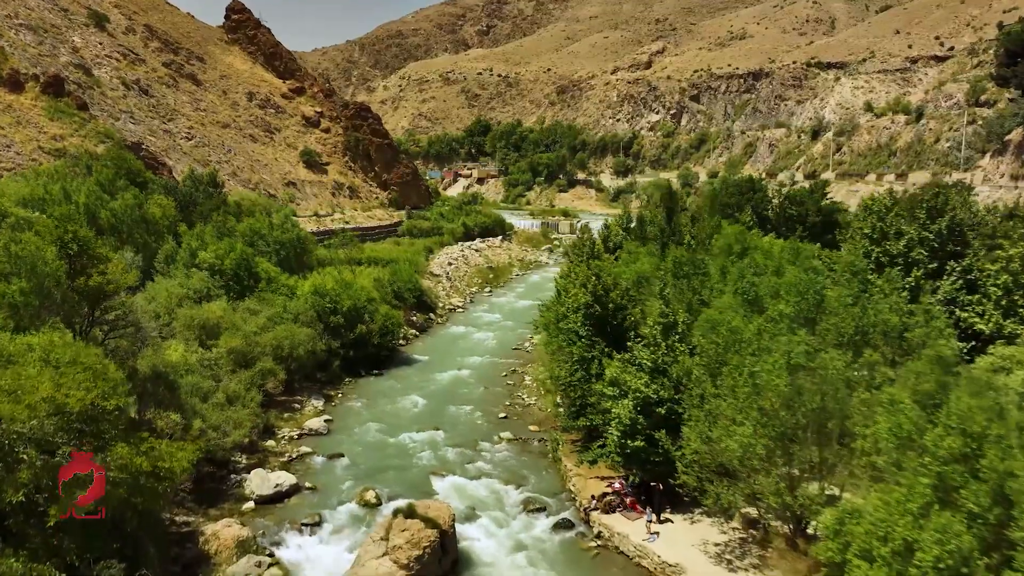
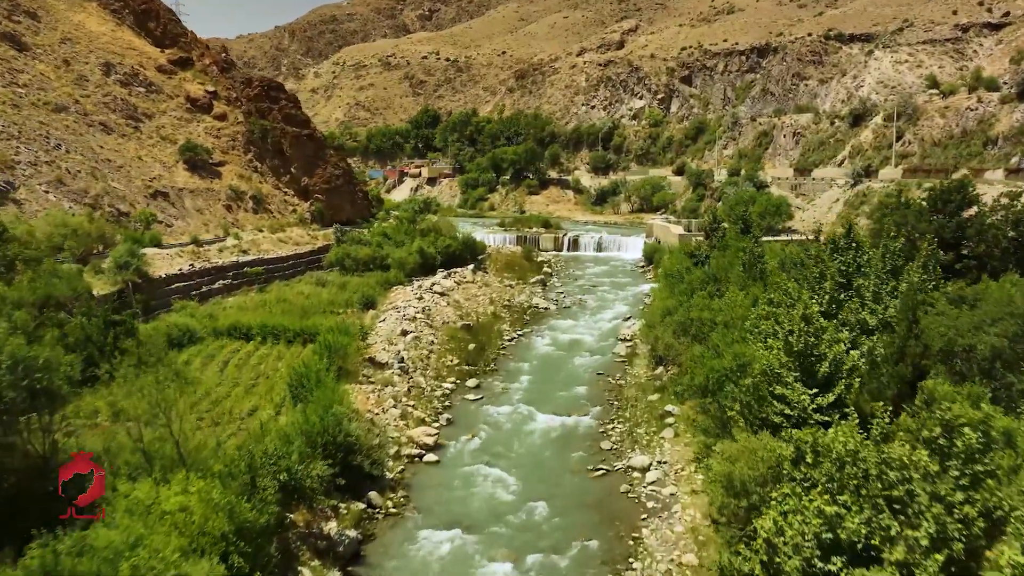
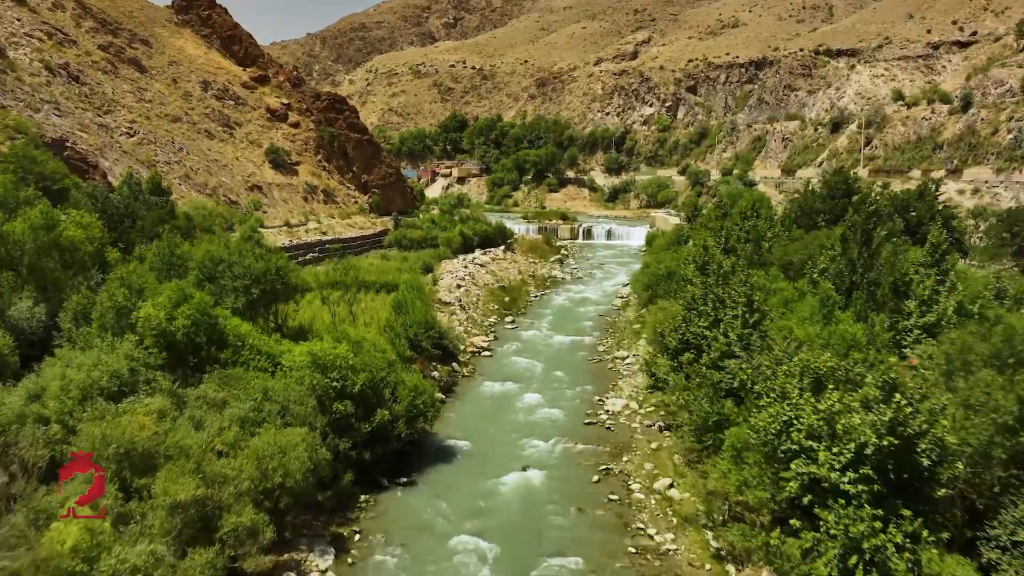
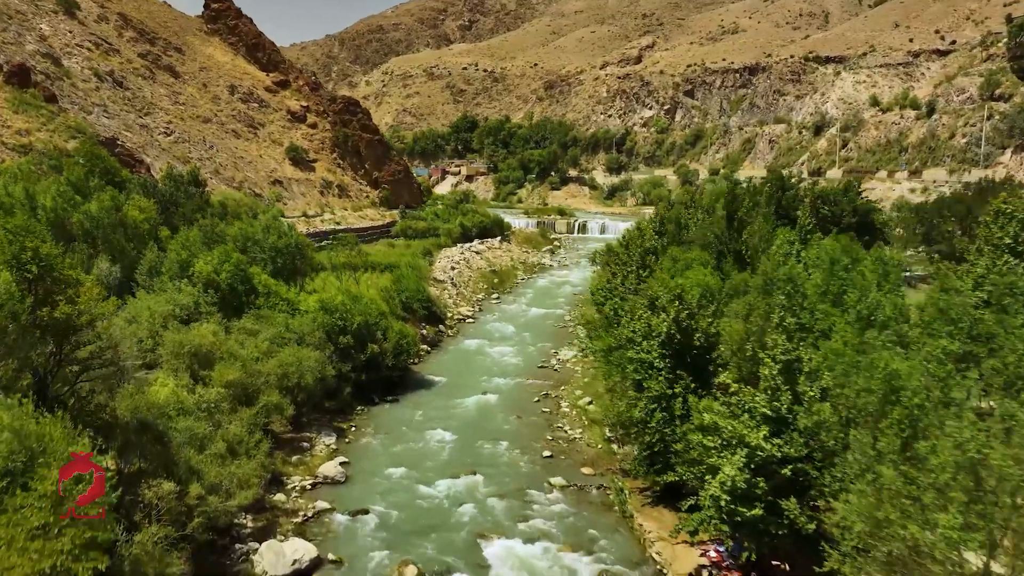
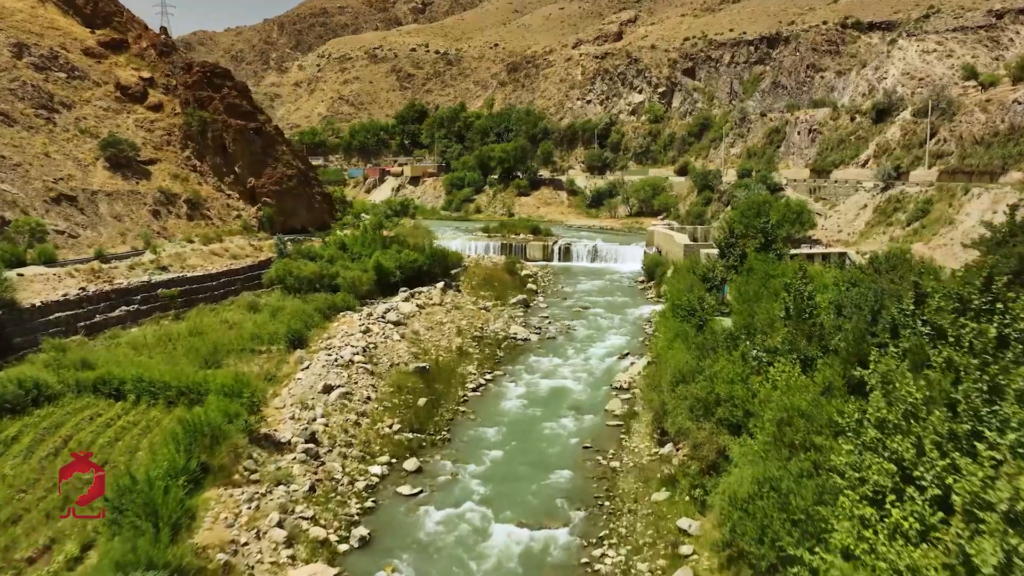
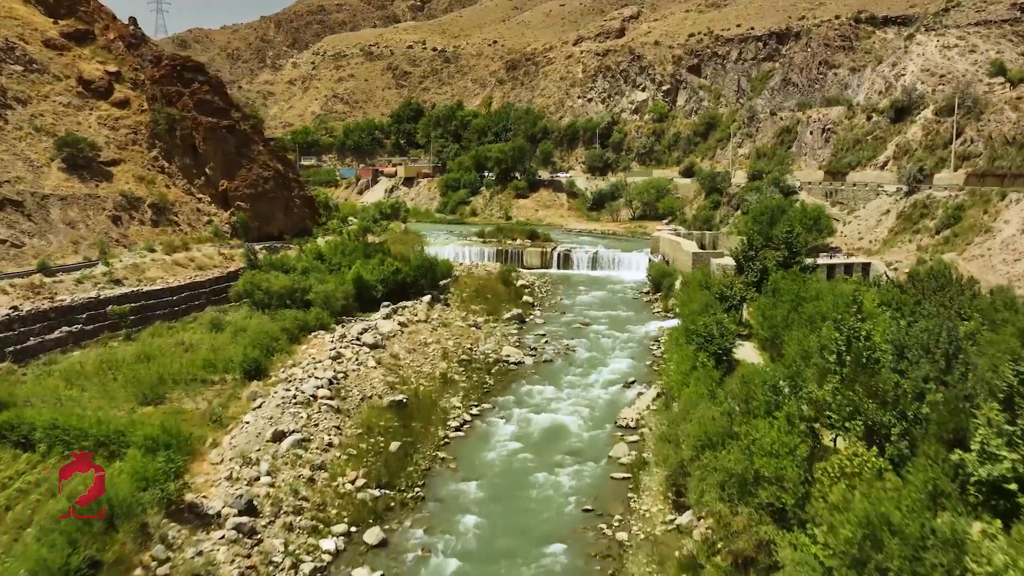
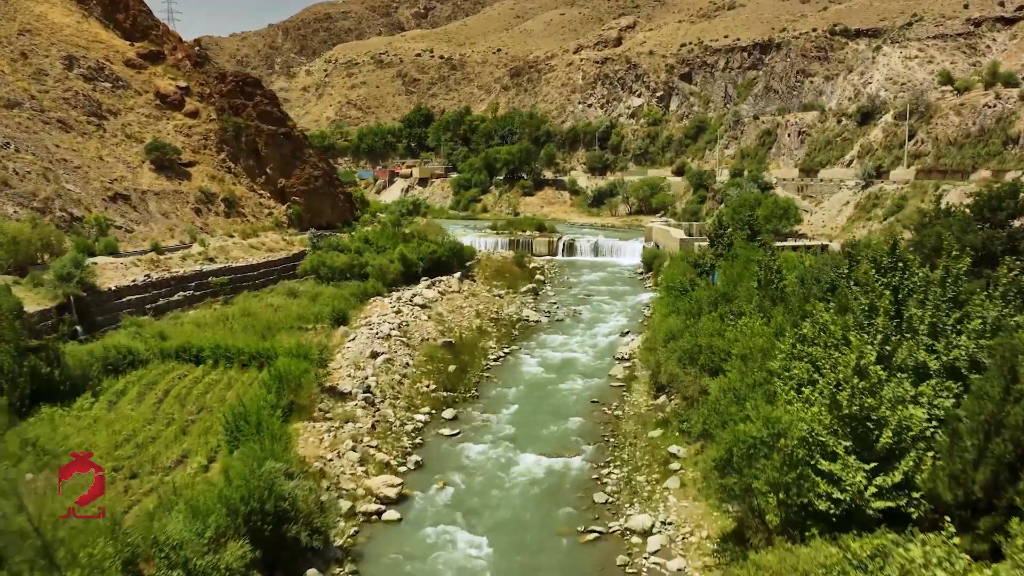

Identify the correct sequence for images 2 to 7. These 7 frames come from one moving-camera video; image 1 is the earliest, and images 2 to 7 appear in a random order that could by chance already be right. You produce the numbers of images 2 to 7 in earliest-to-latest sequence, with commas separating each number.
4, 3, 2, 7, 5, 6
